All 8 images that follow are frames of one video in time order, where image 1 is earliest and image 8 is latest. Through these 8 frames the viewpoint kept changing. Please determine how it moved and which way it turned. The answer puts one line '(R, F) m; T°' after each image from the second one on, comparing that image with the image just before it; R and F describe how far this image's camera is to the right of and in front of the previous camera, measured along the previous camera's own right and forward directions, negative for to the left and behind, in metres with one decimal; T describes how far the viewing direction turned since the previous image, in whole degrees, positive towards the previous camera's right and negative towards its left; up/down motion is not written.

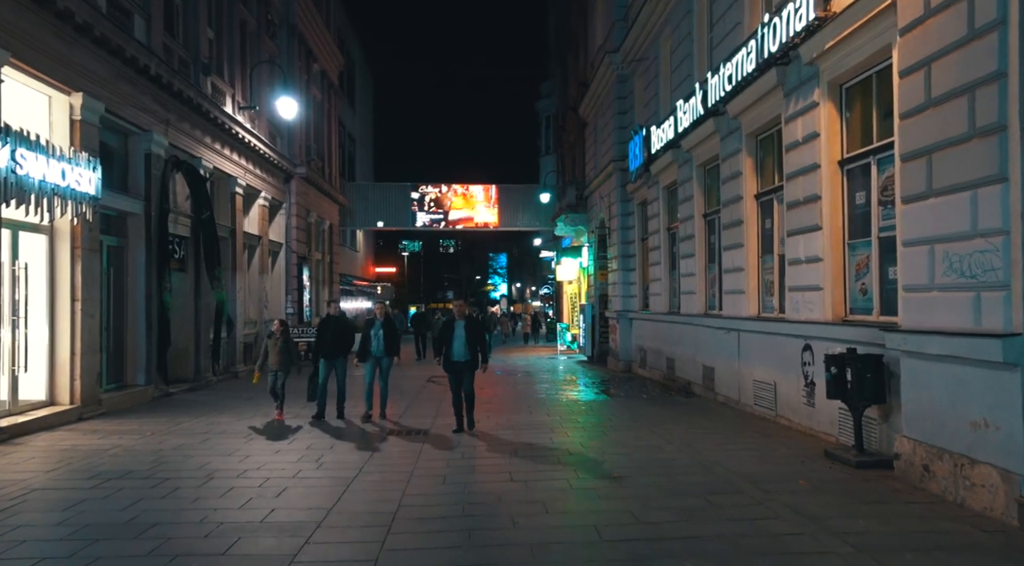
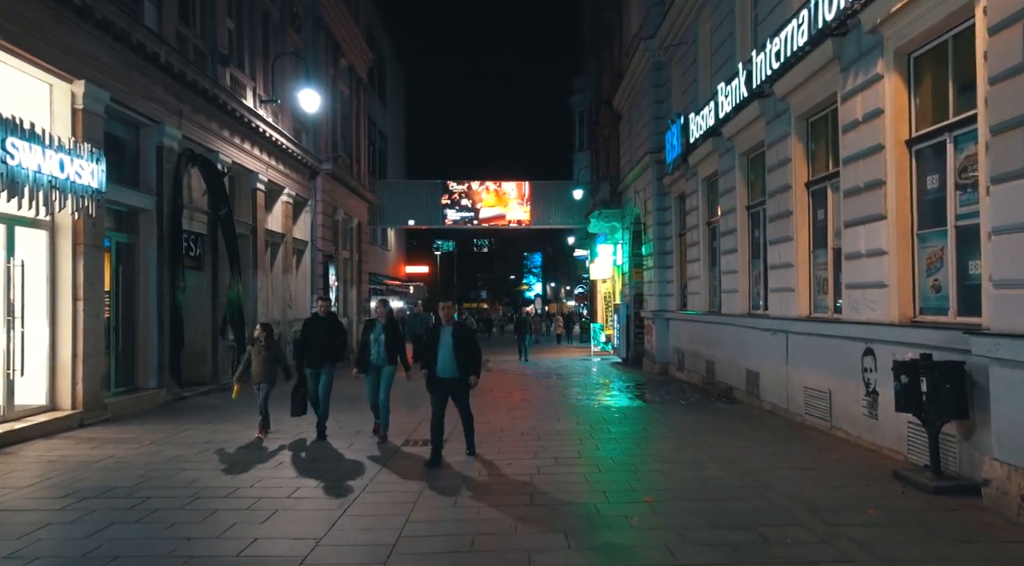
(+0.1, +0.9) m; -3°
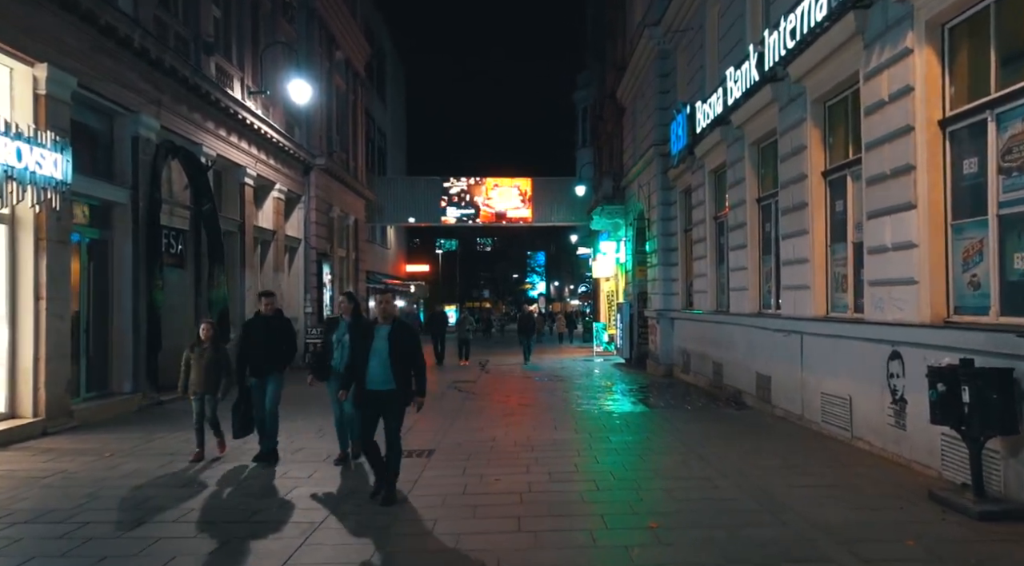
(+0.1, +0.8) m; 0°
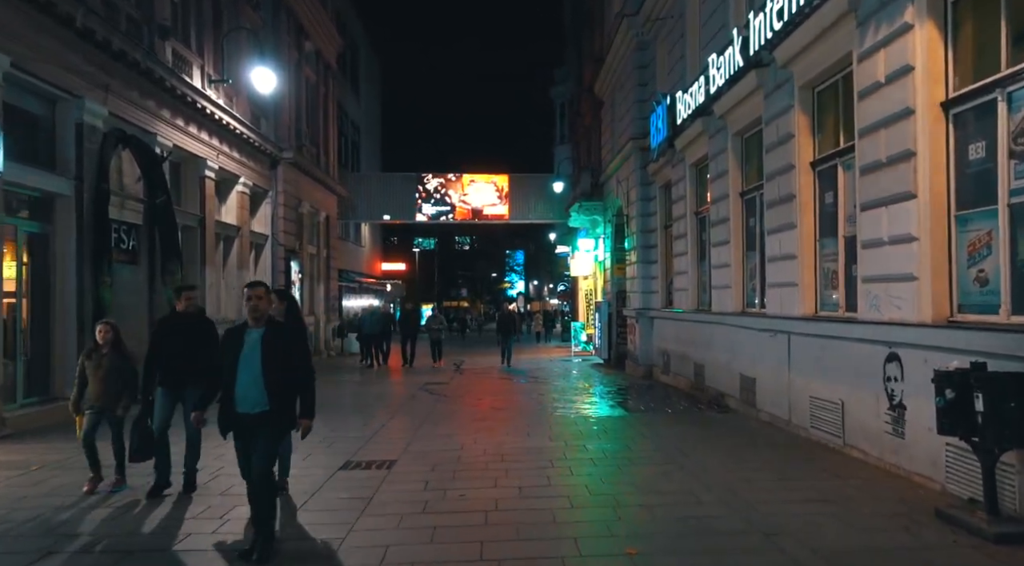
(+0.1, +0.7) m; +1°
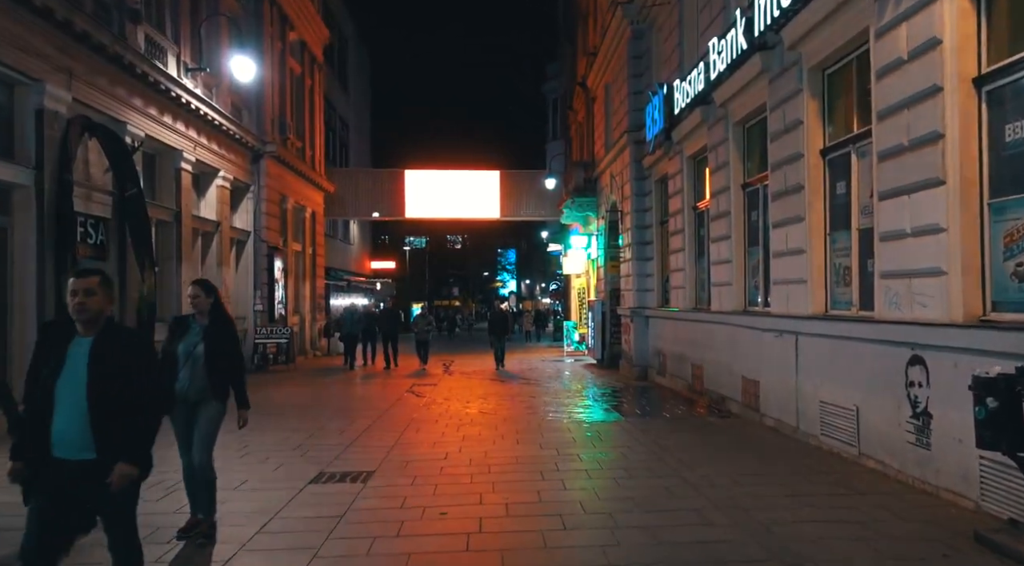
(0.0, +0.7) m; +1°
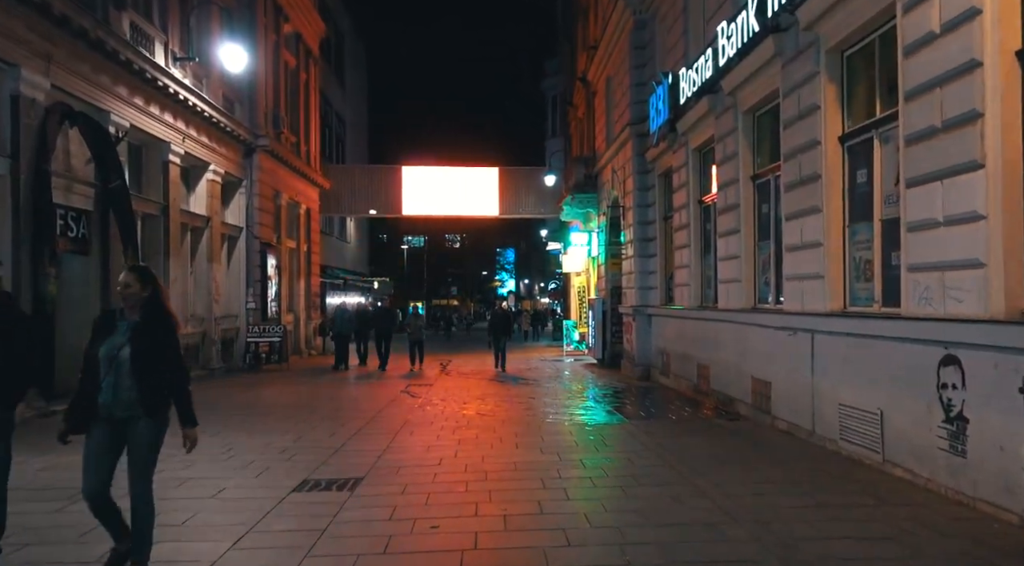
(0.0, +0.5) m; 0°
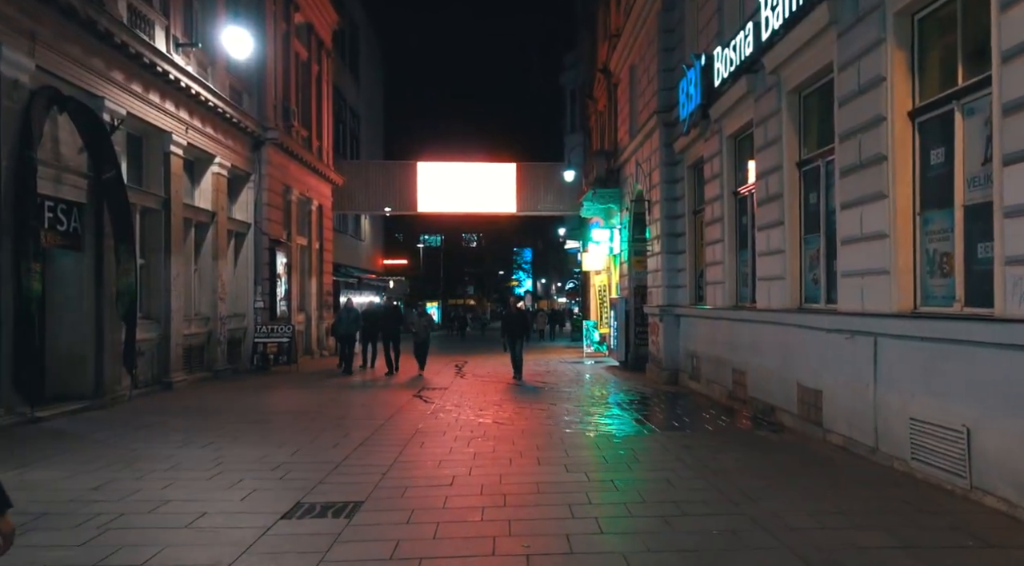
(0.0, +1.0) m; -1°
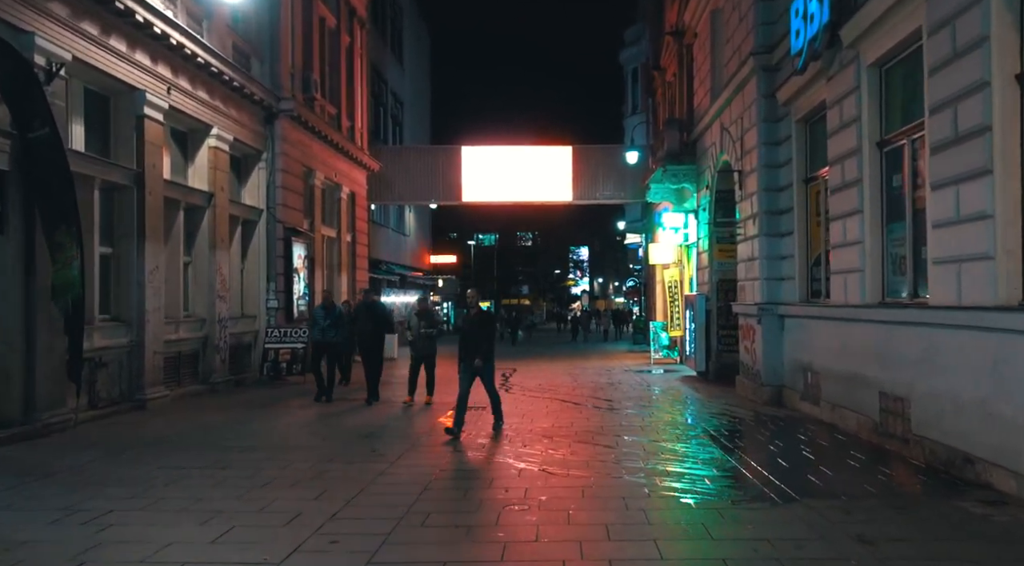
(0.0, +3.4) m; -4°
